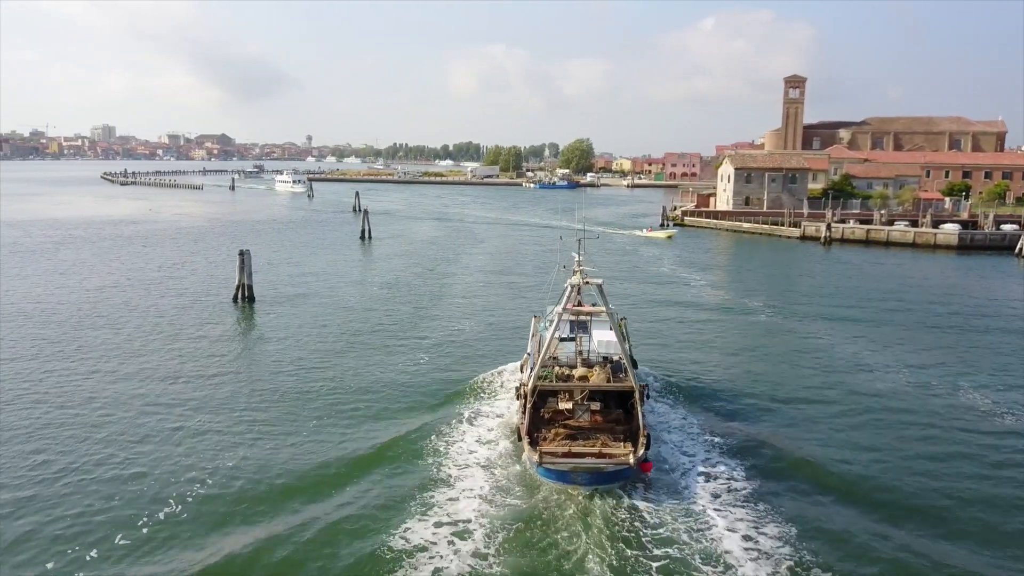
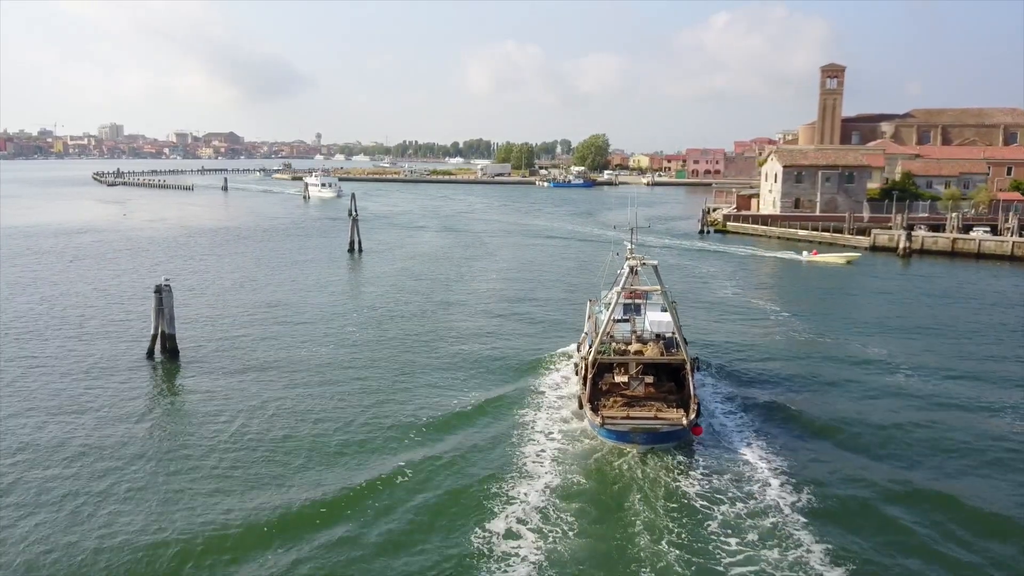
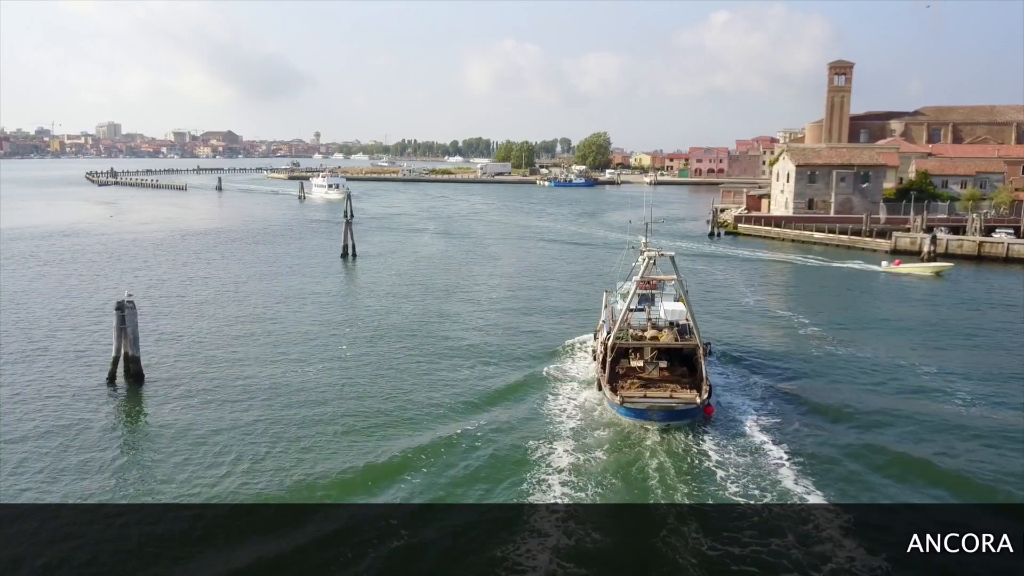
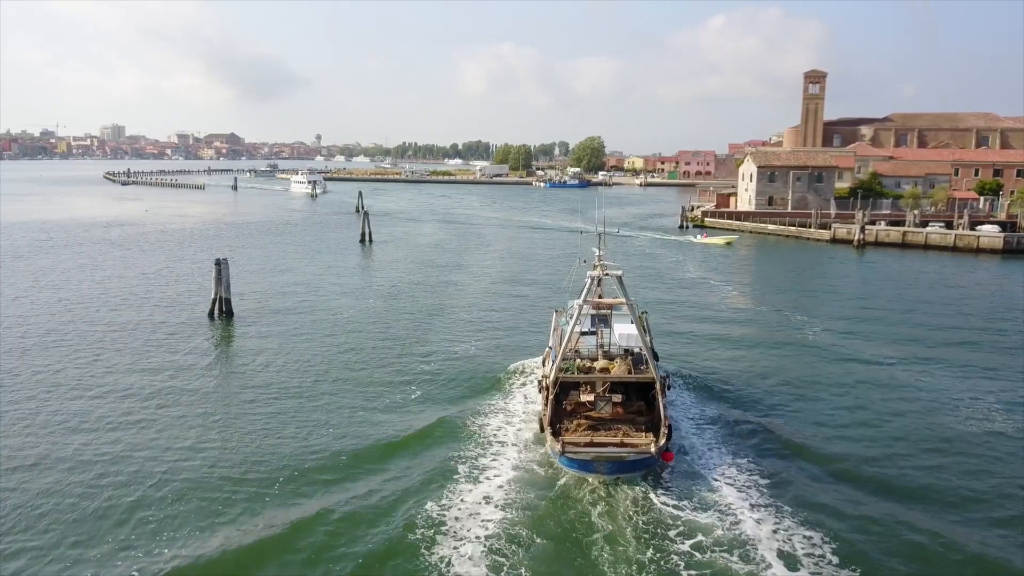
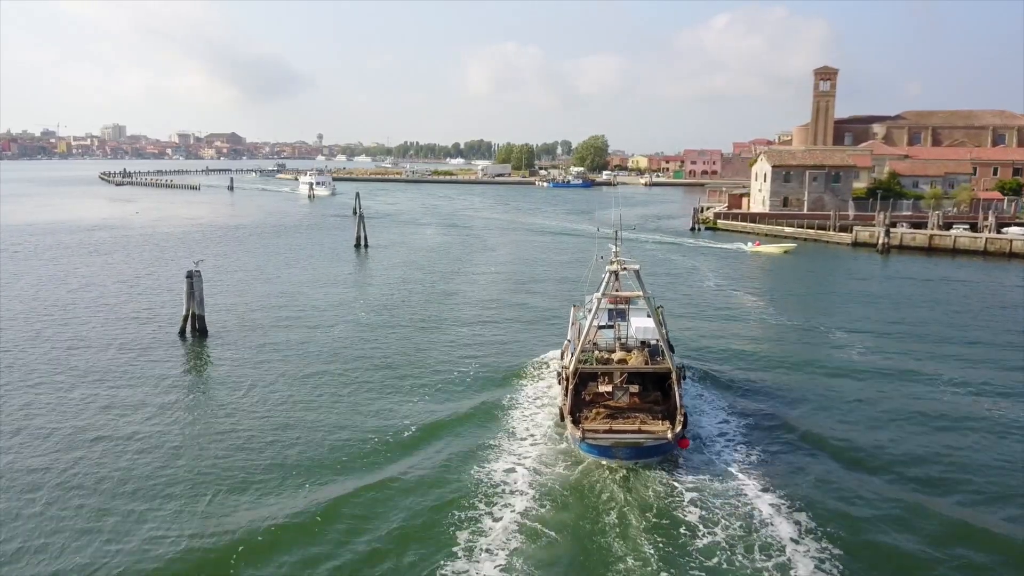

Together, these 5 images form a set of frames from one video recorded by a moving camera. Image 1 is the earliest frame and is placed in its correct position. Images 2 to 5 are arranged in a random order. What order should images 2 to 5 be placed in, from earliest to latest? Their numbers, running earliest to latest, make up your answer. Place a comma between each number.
4, 5, 2, 3
